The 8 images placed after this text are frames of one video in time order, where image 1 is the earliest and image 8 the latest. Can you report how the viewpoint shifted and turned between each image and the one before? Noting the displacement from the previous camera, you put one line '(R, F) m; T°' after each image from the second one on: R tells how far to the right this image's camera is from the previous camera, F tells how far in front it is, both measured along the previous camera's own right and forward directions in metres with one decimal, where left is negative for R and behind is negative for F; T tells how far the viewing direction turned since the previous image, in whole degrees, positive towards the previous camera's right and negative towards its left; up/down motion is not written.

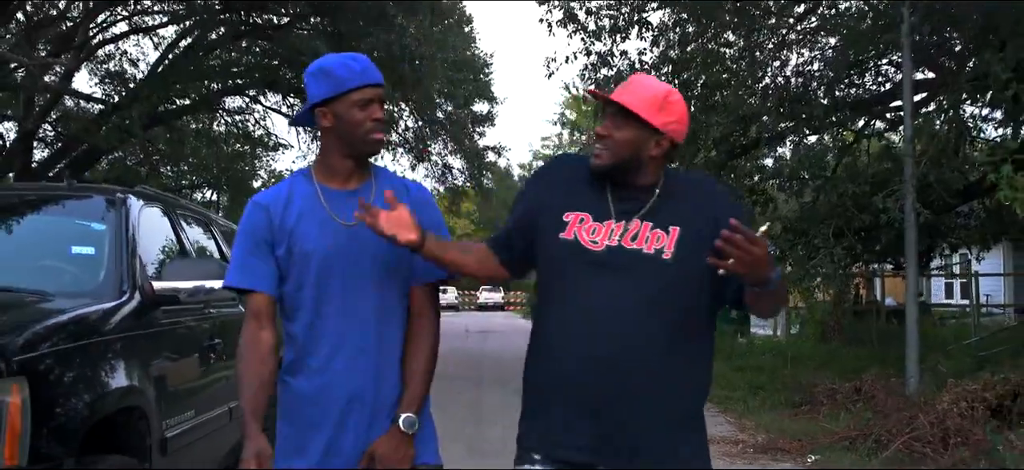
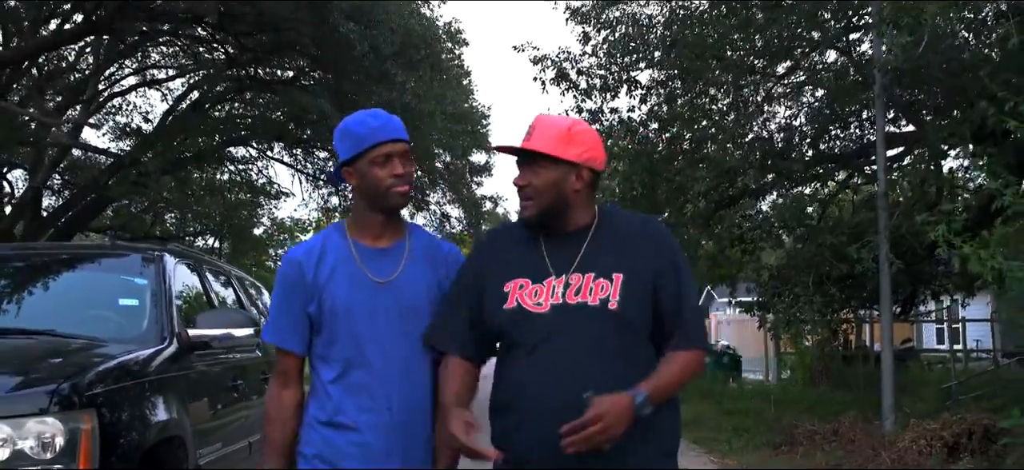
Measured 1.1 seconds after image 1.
(0.0, -0.5) m; 0°
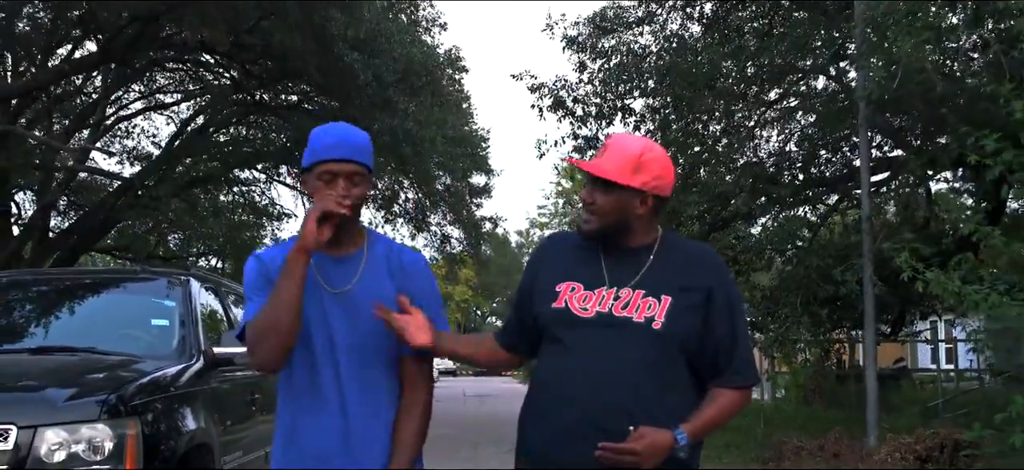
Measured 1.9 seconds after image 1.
(0.0, -0.4) m; 0°
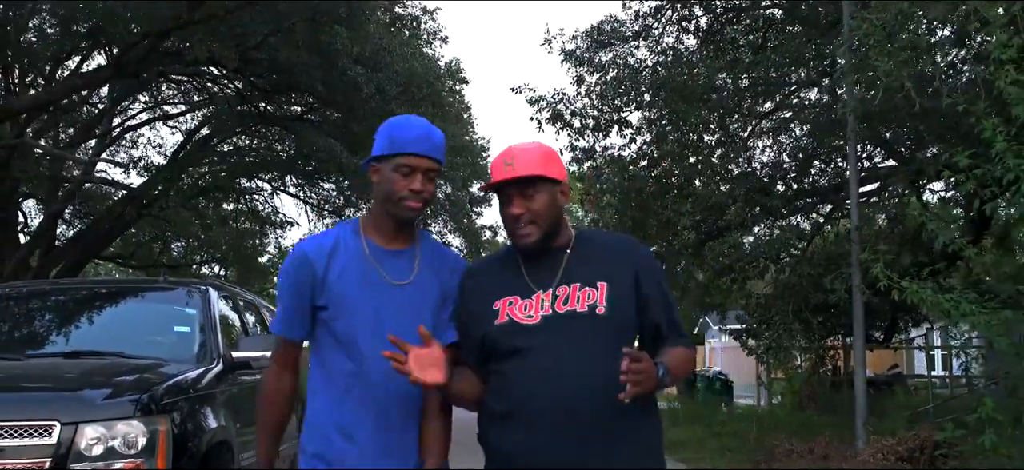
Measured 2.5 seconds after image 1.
(0.0, -0.3) m; 0°
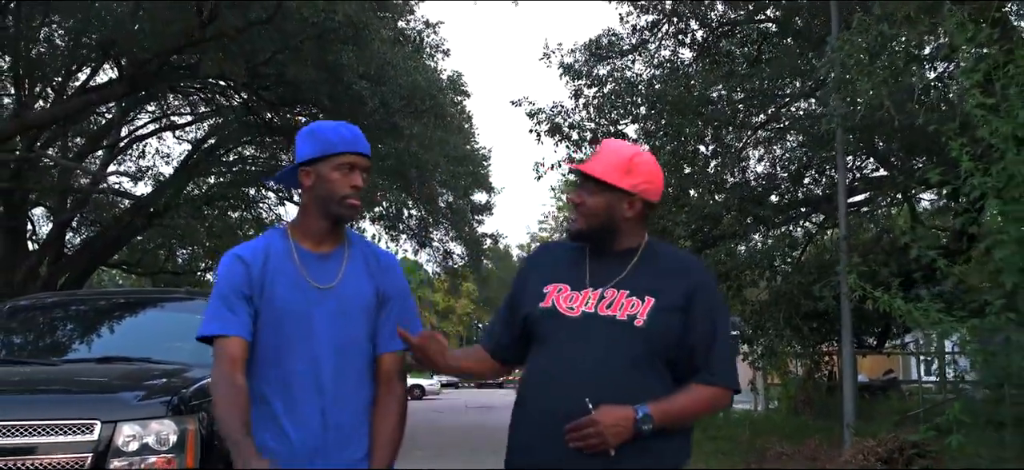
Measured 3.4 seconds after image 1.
(0.0, -0.3) m; 0°
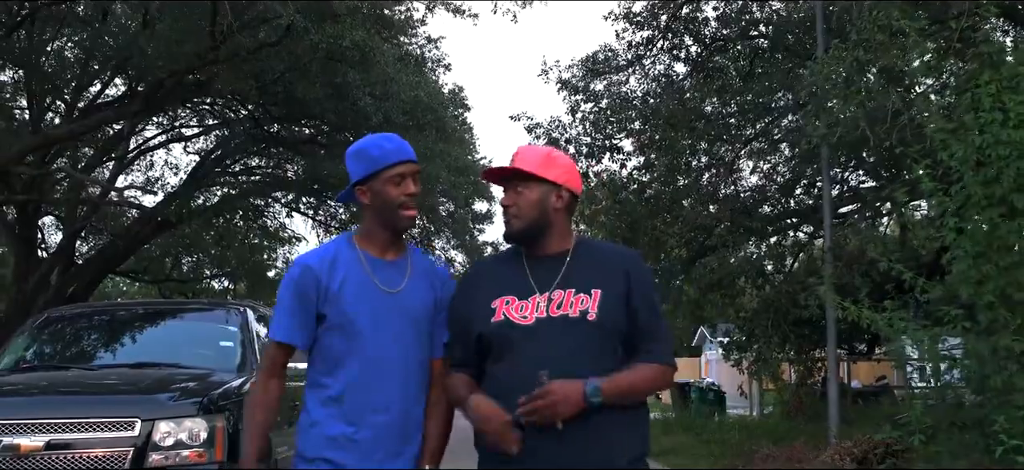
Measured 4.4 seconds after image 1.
(0.0, -0.4) m; 0°
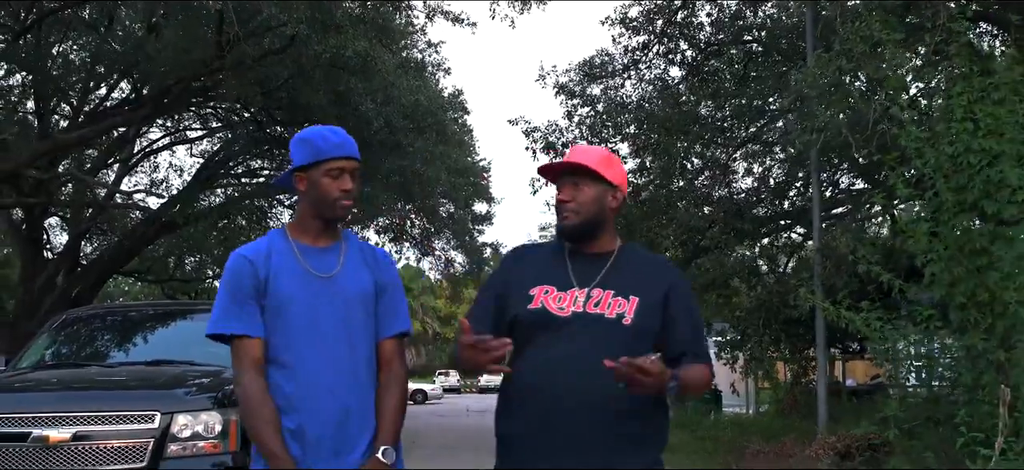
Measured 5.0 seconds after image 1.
(0.0, -0.3) m; 0°
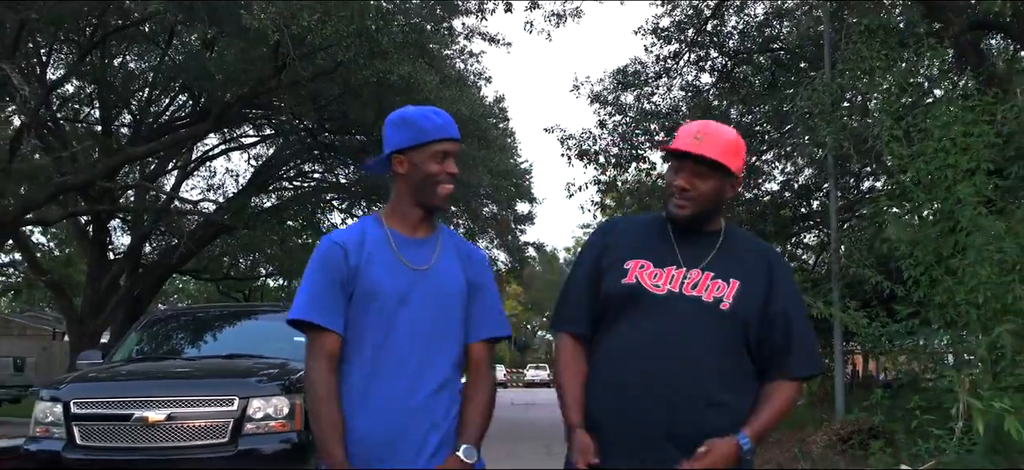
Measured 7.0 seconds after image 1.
(+0.1, -0.8) m; -3°
